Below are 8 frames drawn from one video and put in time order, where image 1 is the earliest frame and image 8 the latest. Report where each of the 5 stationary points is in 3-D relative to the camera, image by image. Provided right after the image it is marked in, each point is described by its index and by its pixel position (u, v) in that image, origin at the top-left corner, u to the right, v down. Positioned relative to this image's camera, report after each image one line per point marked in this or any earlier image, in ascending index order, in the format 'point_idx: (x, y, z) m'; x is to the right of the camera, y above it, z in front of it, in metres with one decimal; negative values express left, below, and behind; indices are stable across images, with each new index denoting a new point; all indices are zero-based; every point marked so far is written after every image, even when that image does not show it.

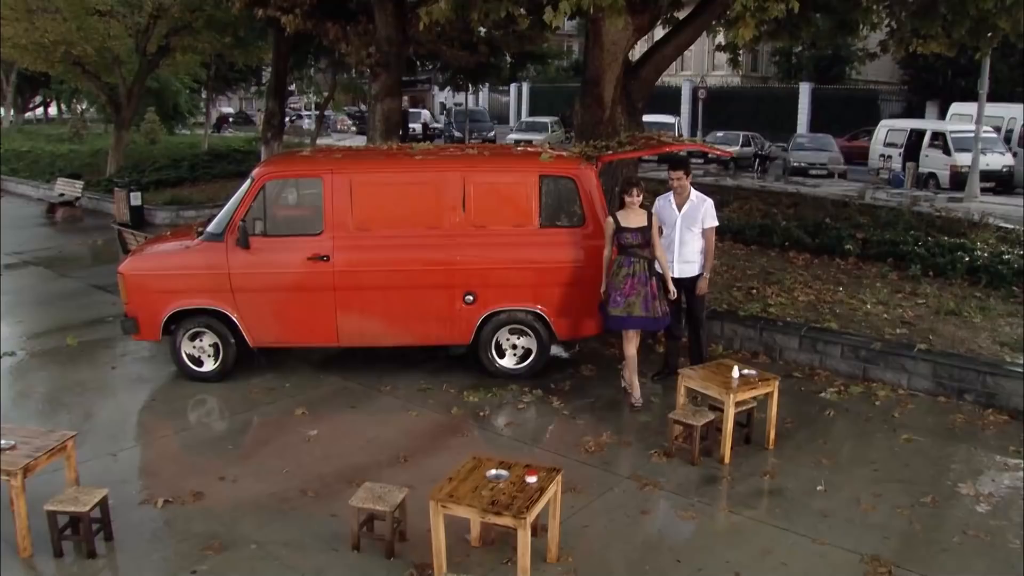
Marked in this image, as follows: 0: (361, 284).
0: (-0.8, 0.0, +6.6) m
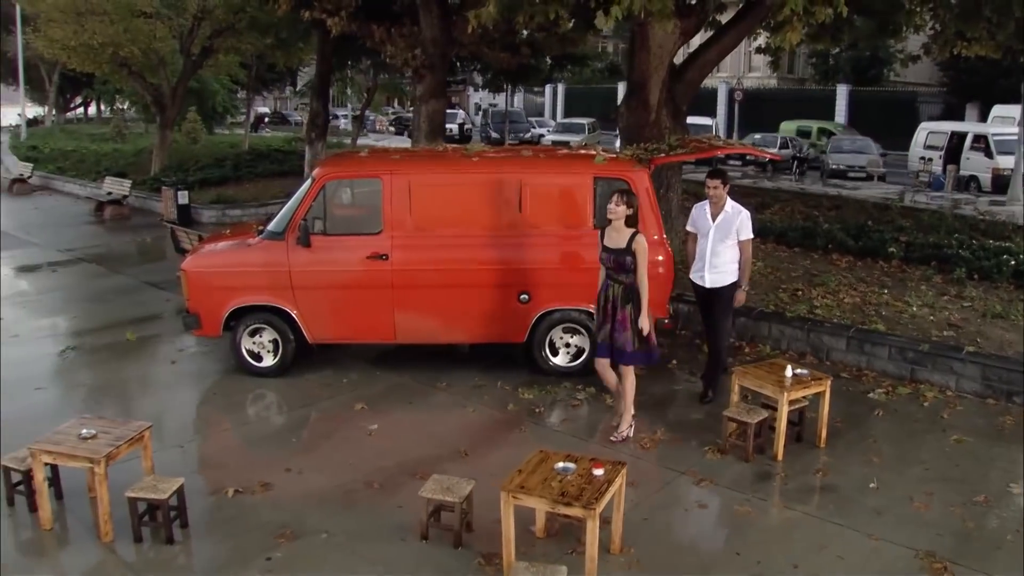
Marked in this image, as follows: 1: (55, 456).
0: (-0.5, 0.0, +6.8) m
1: (-1.8, -0.7, +4.5) m
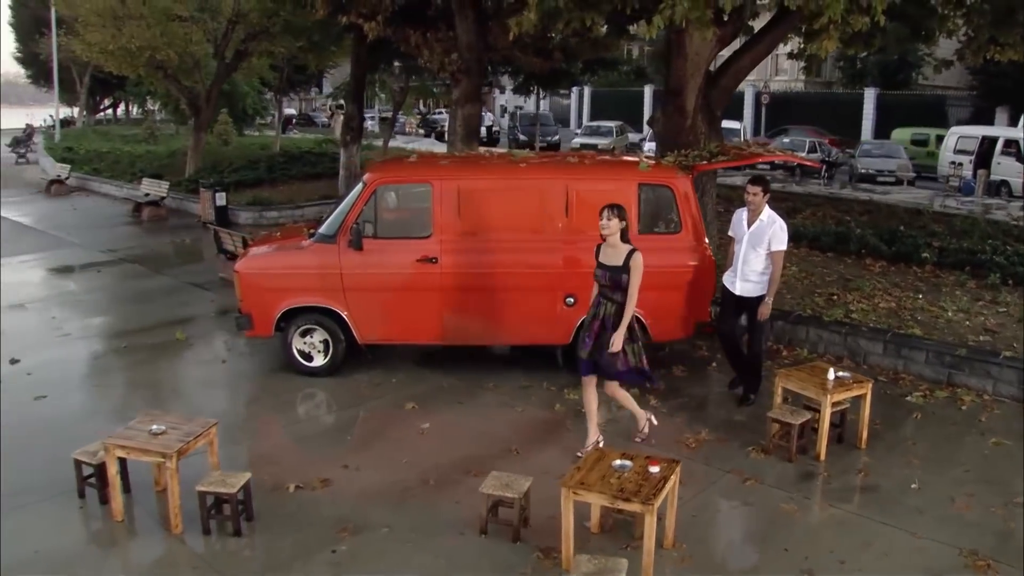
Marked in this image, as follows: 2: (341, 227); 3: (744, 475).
0: (-0.2, 0.0, +7.0) m
1: (-1.6, -0.7, +4.7) m
2: (-1.1, +0.4, +7.1) m
3: (+1.2, -0.9, +5.6) m
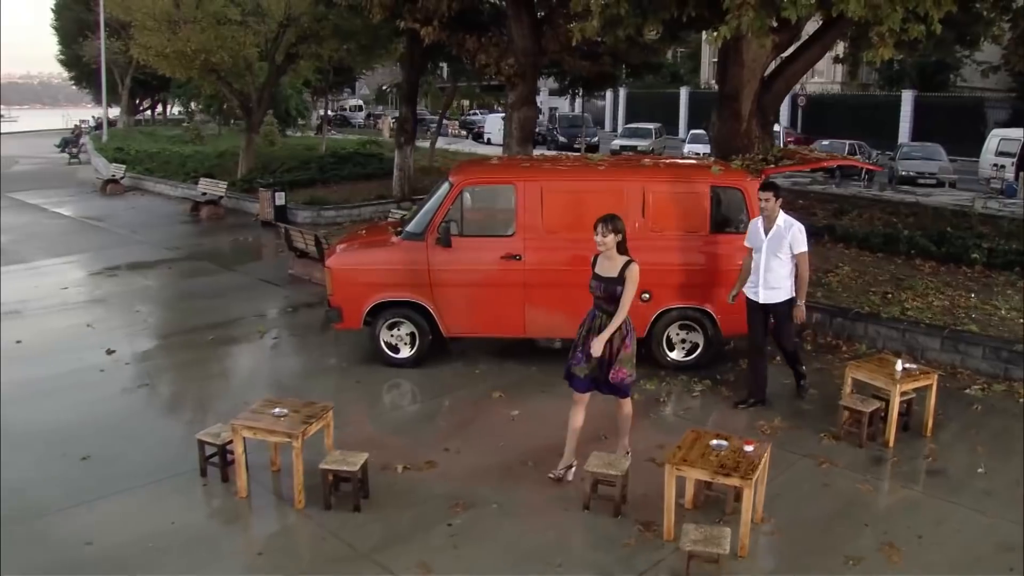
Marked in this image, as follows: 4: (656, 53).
0: (+0.3, 0.0, +7.4) m
1: (-1.2, -0.7, +5.2) m
2: (-0.5, +0.4, +7.5) m
3: (+1.6, -0.9, +6.0) m
4: (+2.3, +3.7, +18.0) m
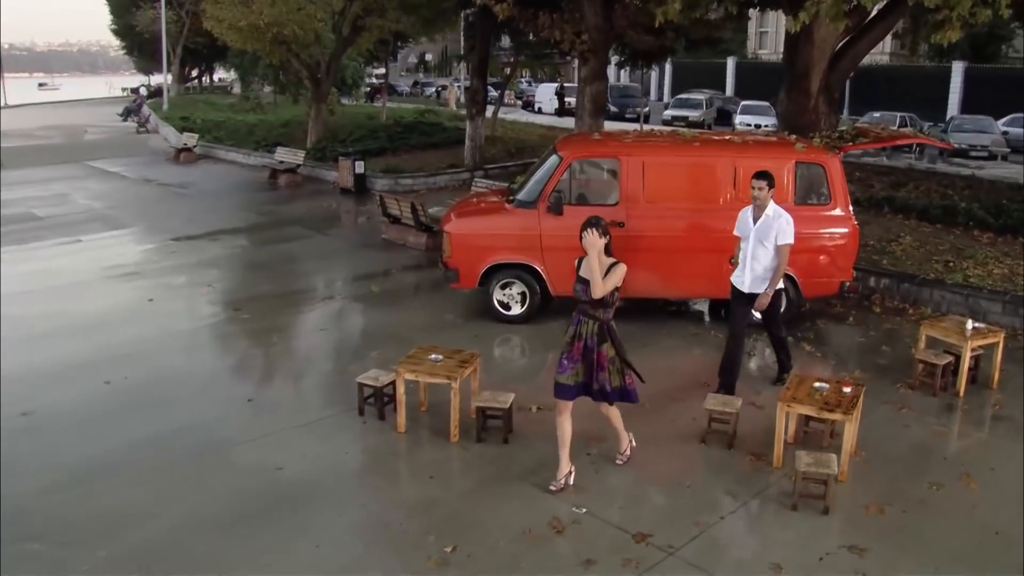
0: (+1.0, +0.3, +8.1) m
1: (-0.5, -0.5, +6.0) m
2: (+0.2, +0.7, +8.3) m
3: (+2.3, -0.7, +6.7) m
4: (+3.4, +4.3, +18.7) m
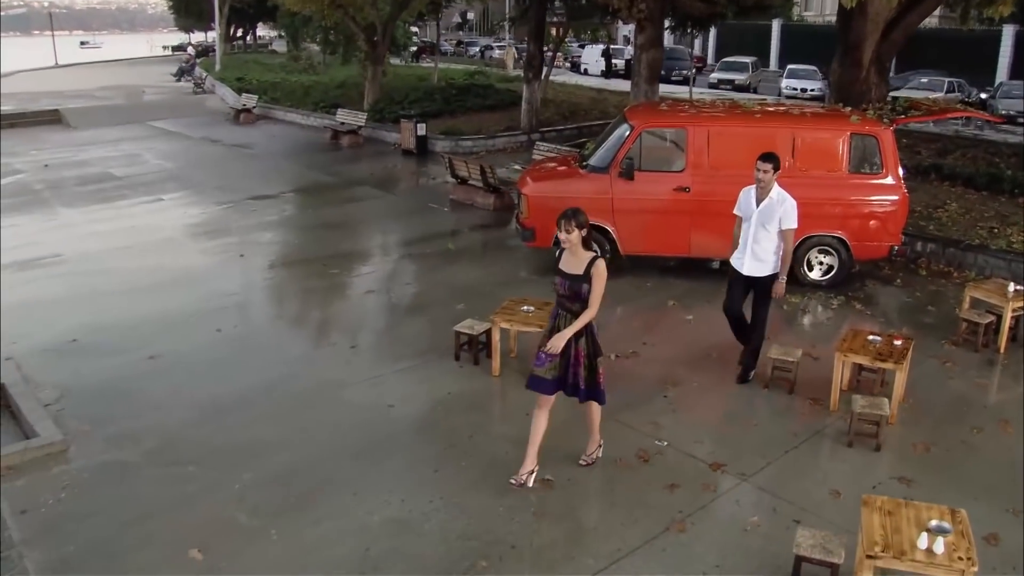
0: (+1.6, +0.6, +8.8) m
1: (0.0, -0.2, +6.7) m
2: (+0.8, +1.0, +8.9) m
3: (+2.8, -0.5, +7.4) m
4: (+4.4, +4.9, +19.1) m
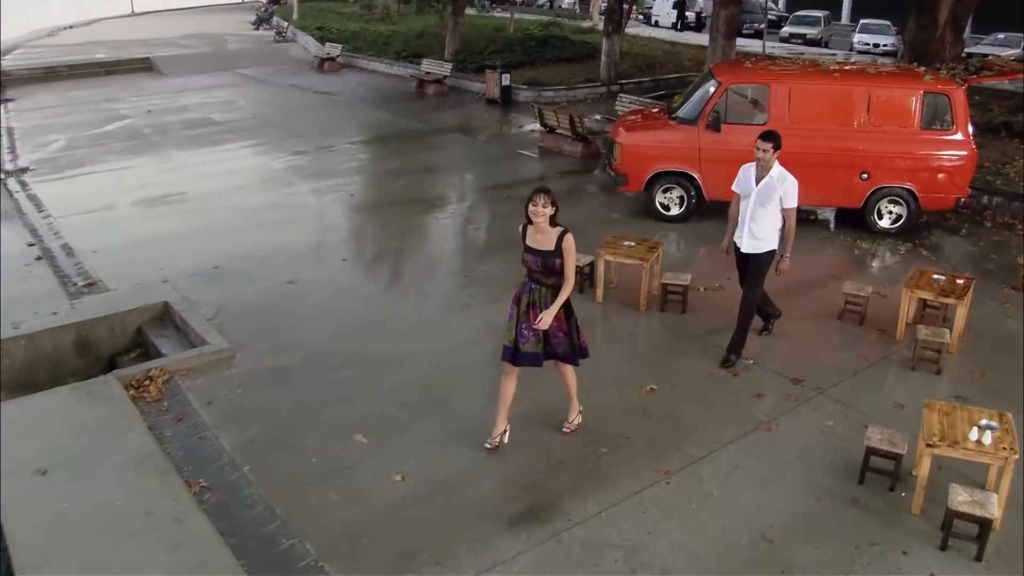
0: (+2.4, +1.1, +9.5) m
1: (+0.7, +0.2, +7.6) m
2: (+1.6, +1.5, +9.7) m
3: (+3.5, -0.1, +8.1) m
4: (+5.8, +5.7, +19.5) m
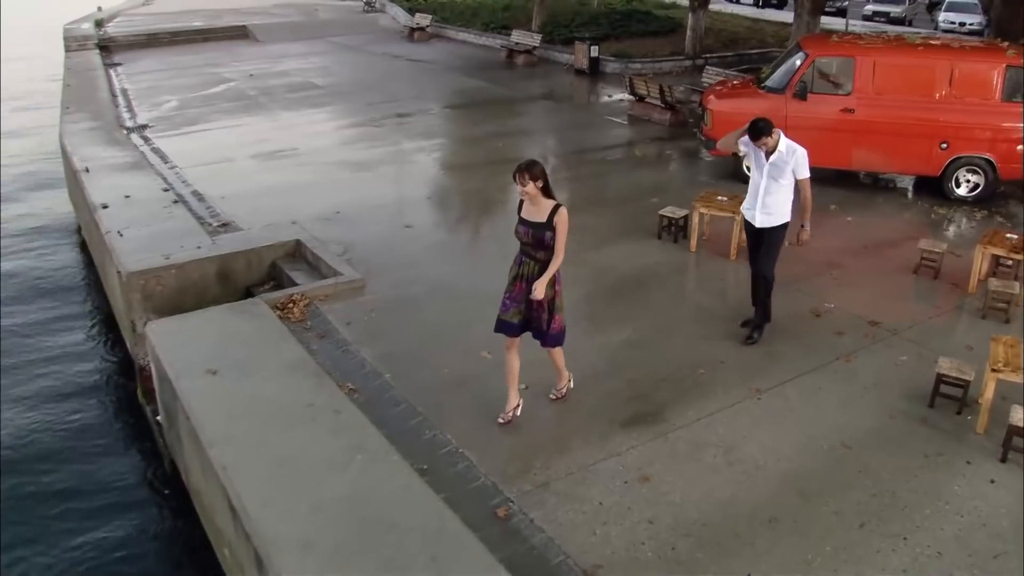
0: (+3.2, +1.4, +10.1) m
1: (+1.4, +0.6, +8.3) m
2: (+2.5, +1.8, +10.3) m
3: (+4.3, +0.2, +8.6) m
4: (+7.4, +6.2, +19.7) m
